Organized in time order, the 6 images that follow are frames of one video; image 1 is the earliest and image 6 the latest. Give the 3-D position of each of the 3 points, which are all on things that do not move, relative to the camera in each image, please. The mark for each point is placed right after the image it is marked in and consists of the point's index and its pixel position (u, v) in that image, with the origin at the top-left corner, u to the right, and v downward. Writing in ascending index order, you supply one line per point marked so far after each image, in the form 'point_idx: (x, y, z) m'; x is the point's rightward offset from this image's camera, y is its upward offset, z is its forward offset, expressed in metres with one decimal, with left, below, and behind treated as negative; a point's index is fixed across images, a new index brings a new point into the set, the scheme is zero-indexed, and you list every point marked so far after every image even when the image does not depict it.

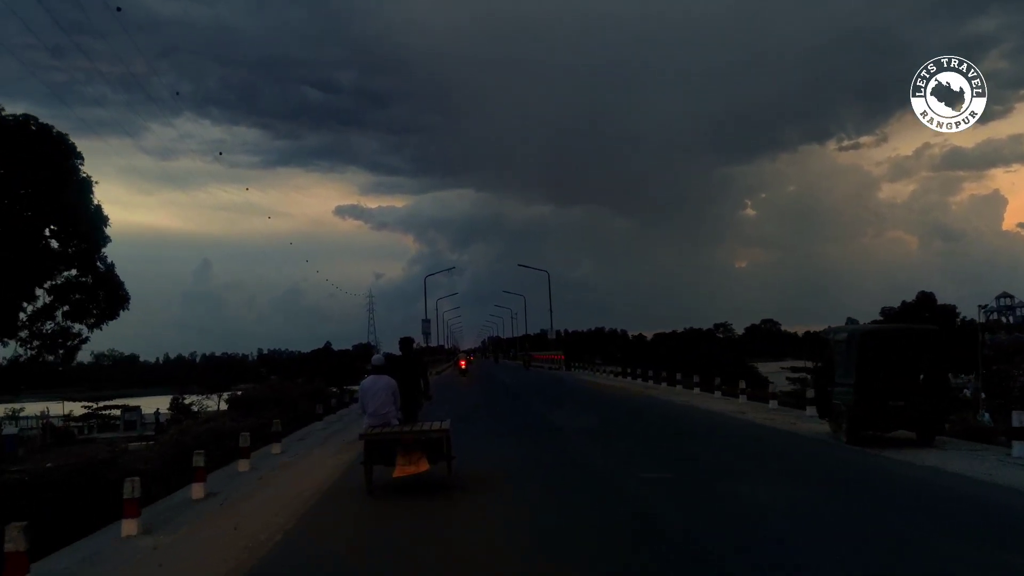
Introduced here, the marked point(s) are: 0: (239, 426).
0: (-6.1, -3.0, +19.3) m
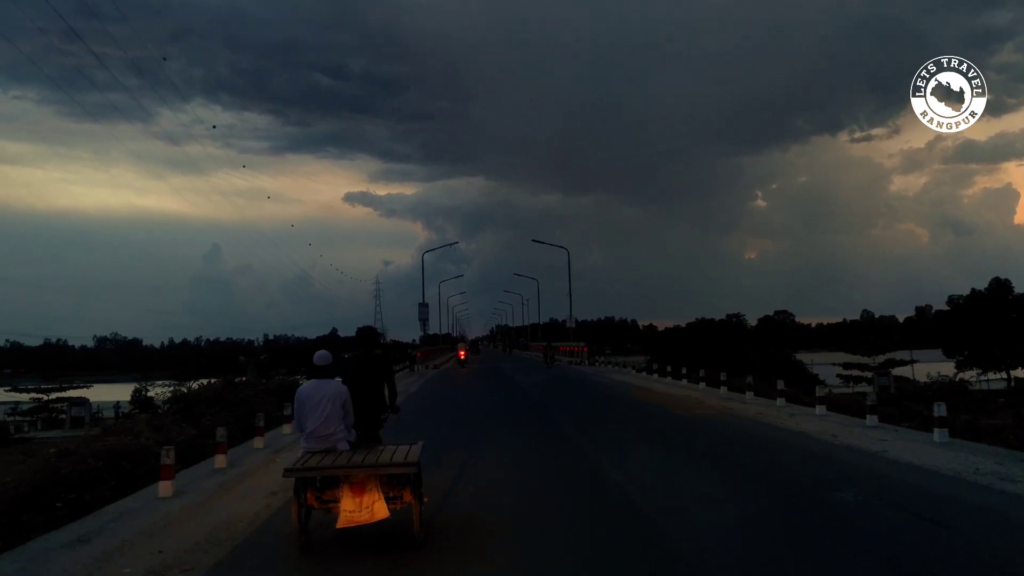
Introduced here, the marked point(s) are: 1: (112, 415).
0: (-5.8, -2.6, +16.1) m
1: (-9.1, -2.9, +19.4) m
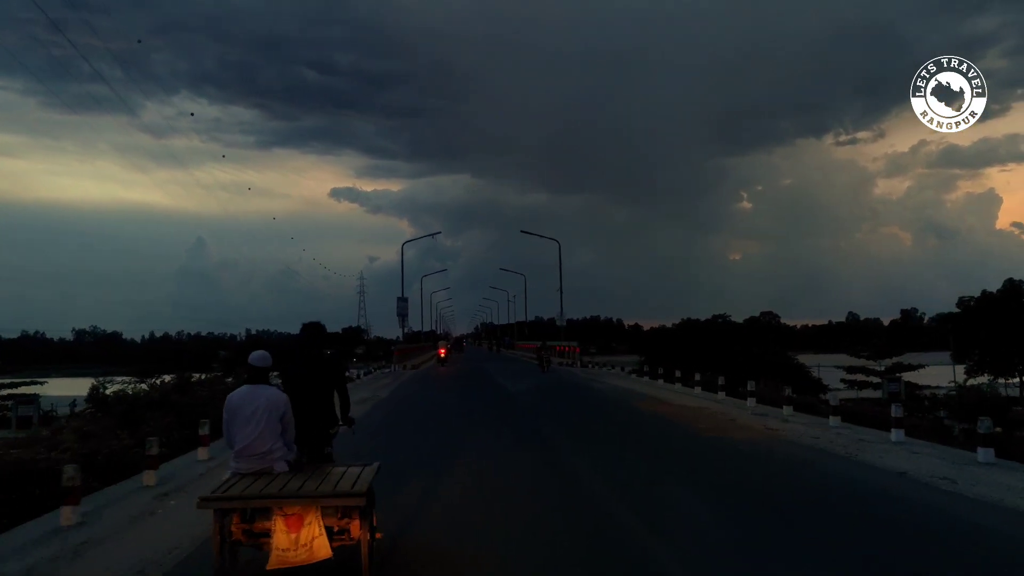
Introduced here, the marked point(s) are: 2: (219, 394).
0: (-6.1, -2.4, +14.7) m
1: (-9.4, -2.7, +17.9) m
2: (-5.8, -2.1, +17.2) m
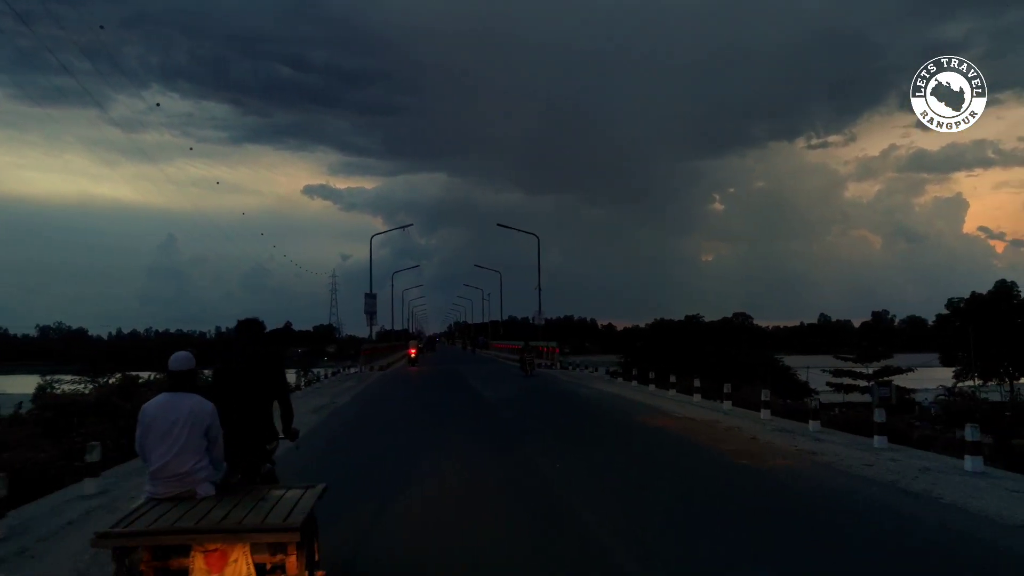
0: (-6.5, -2.3, +13.5) m
1: (-9.9, -2.5, +16.6) m
2: (-6.3, -2.0, +16.0) m
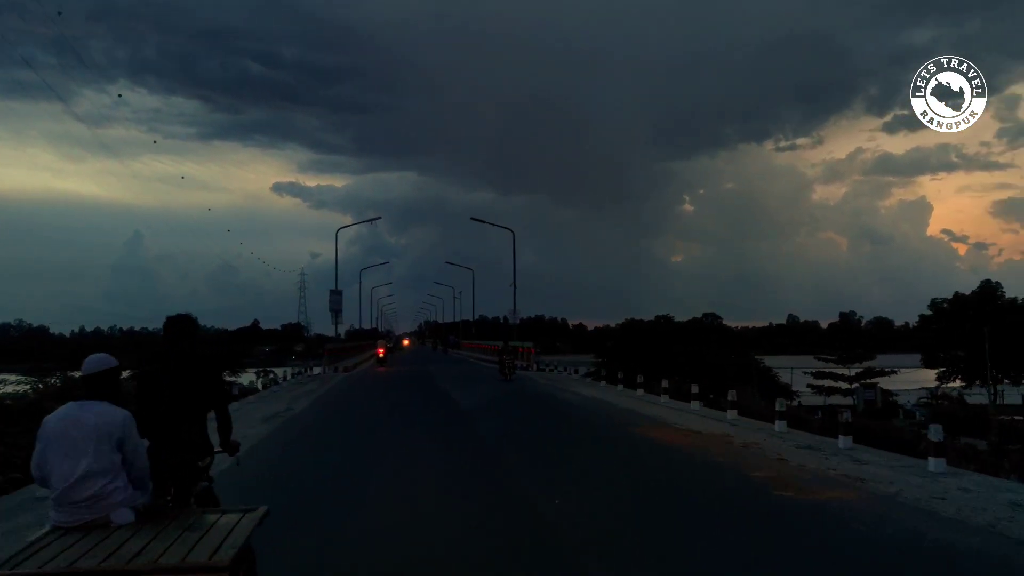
0: (-6.9, -2.2, +12.4) m
1: (-10.4, -2.4, +15.4) m
2: (-6.8, -1.9, +14.9) m
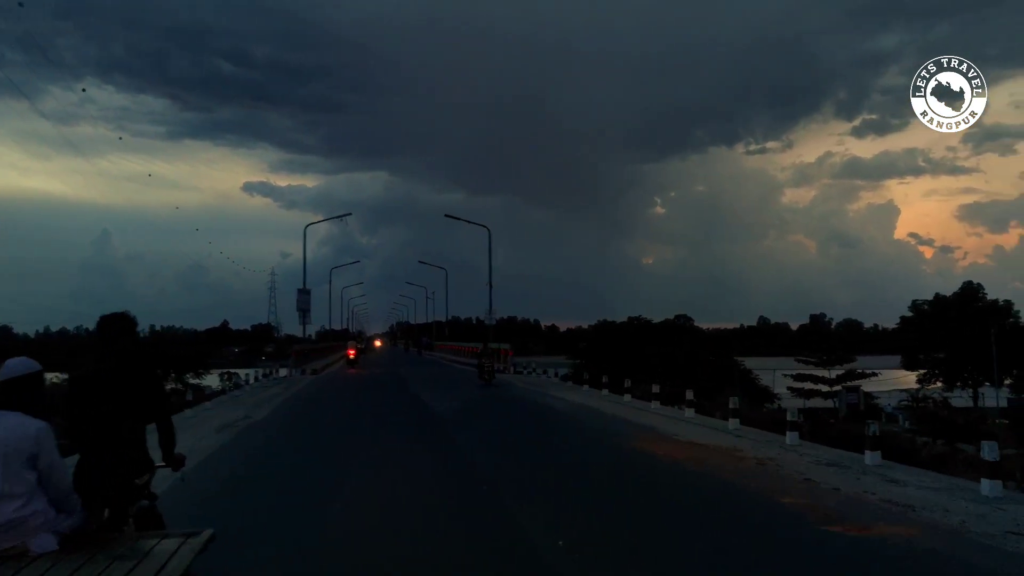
0: (-7.2, -2.1, +11.6) m
1: (-10.8, -2.4, +14.5) m
2: (-7.2, -1.8, +14.1) m
